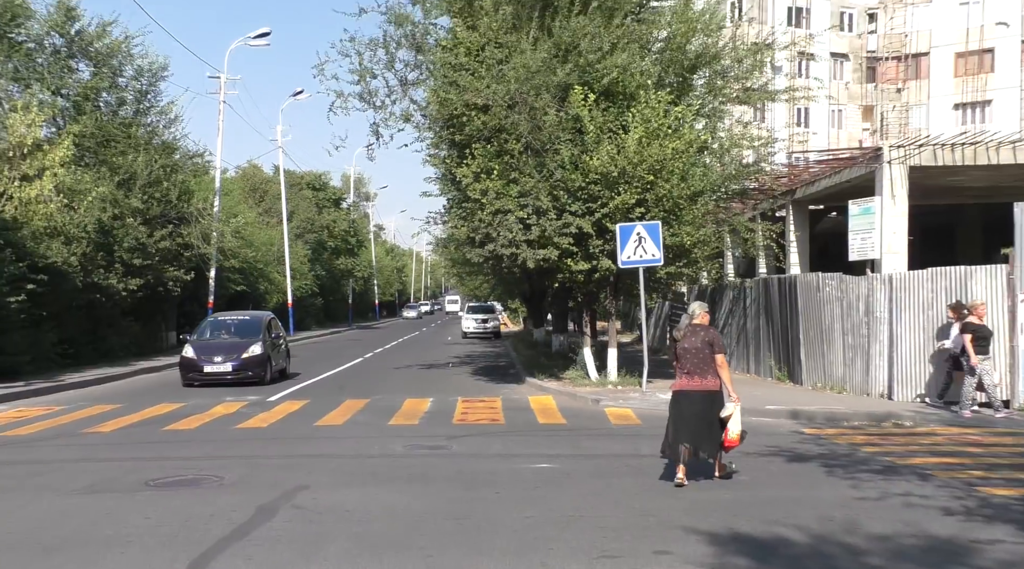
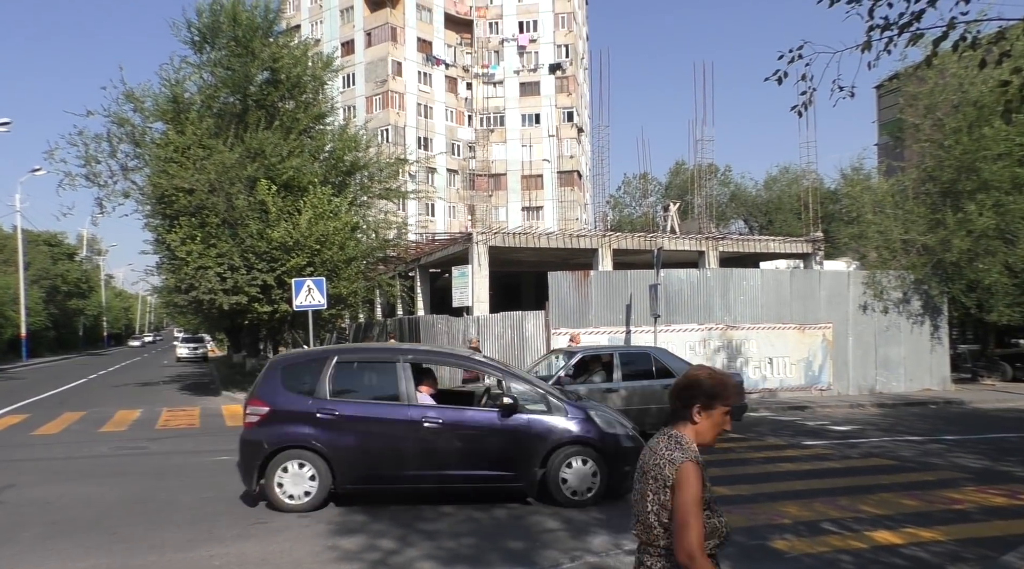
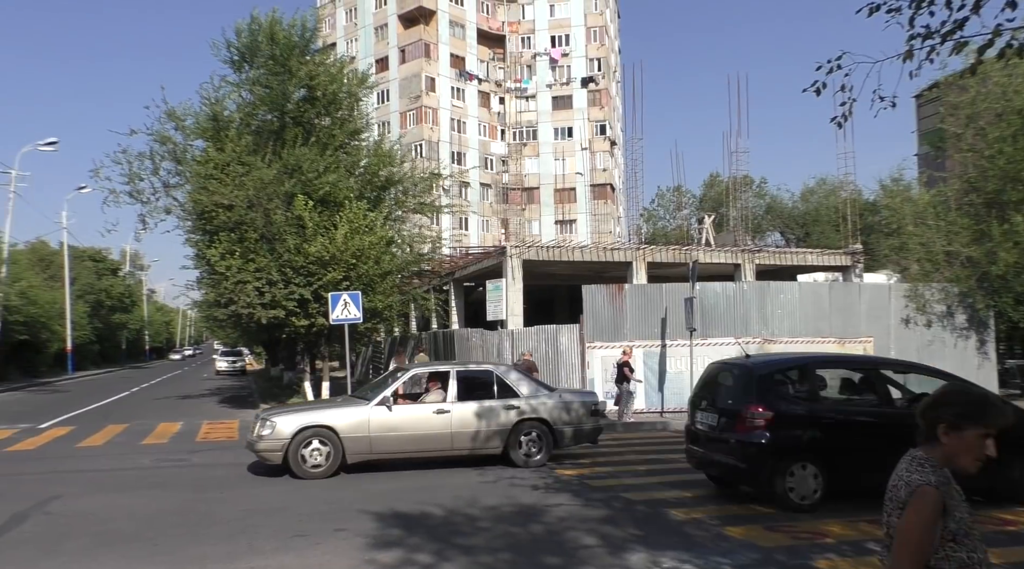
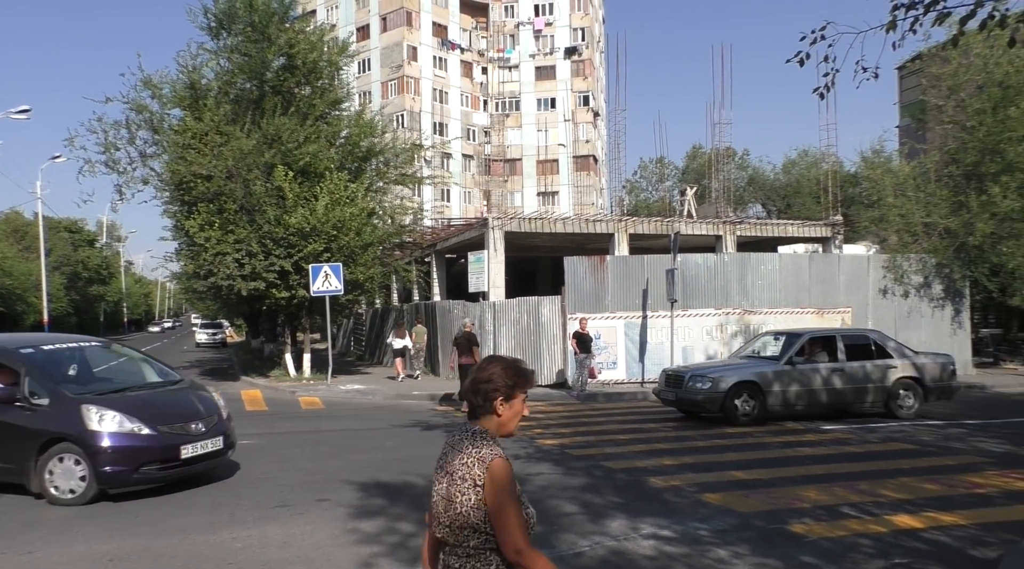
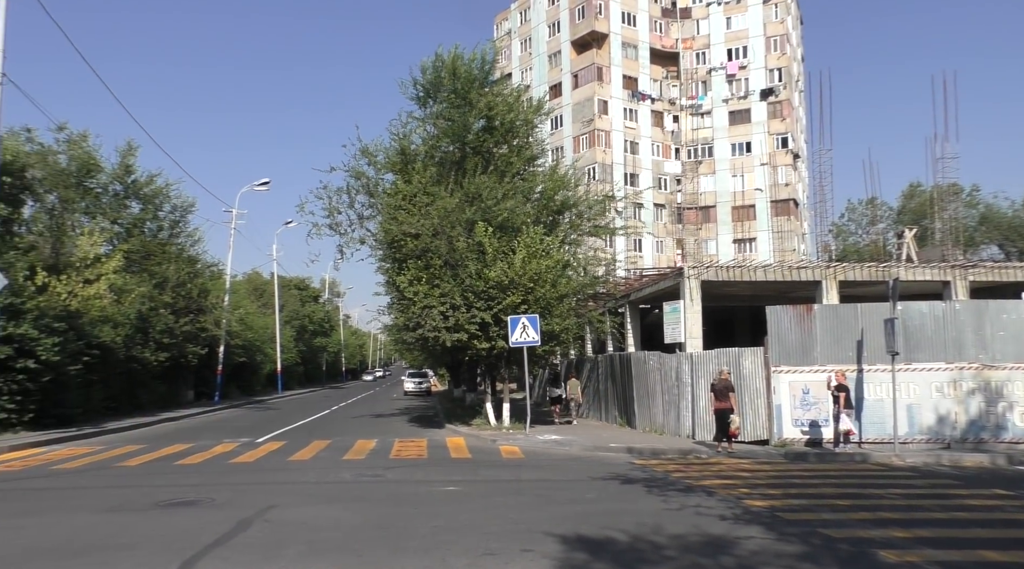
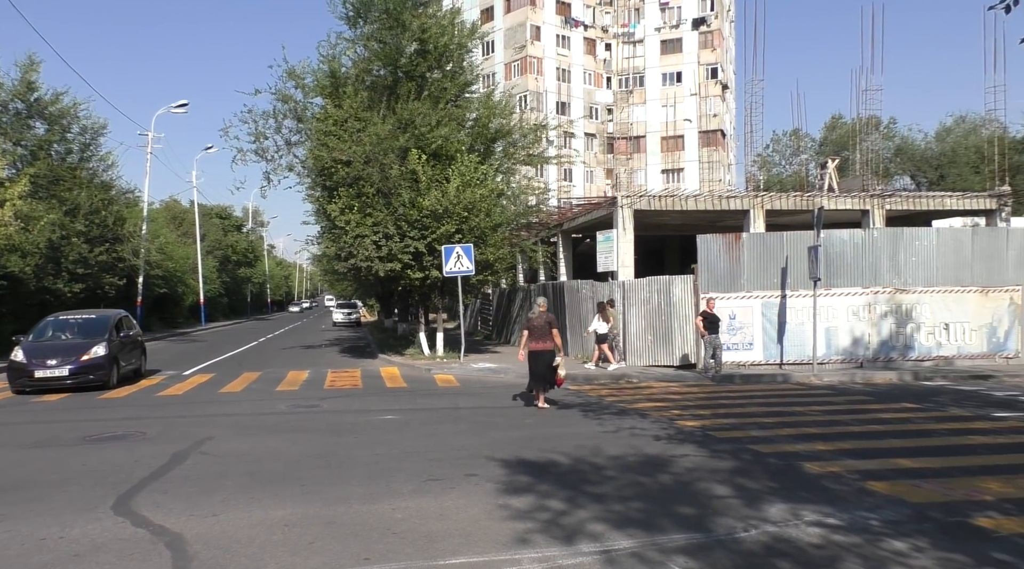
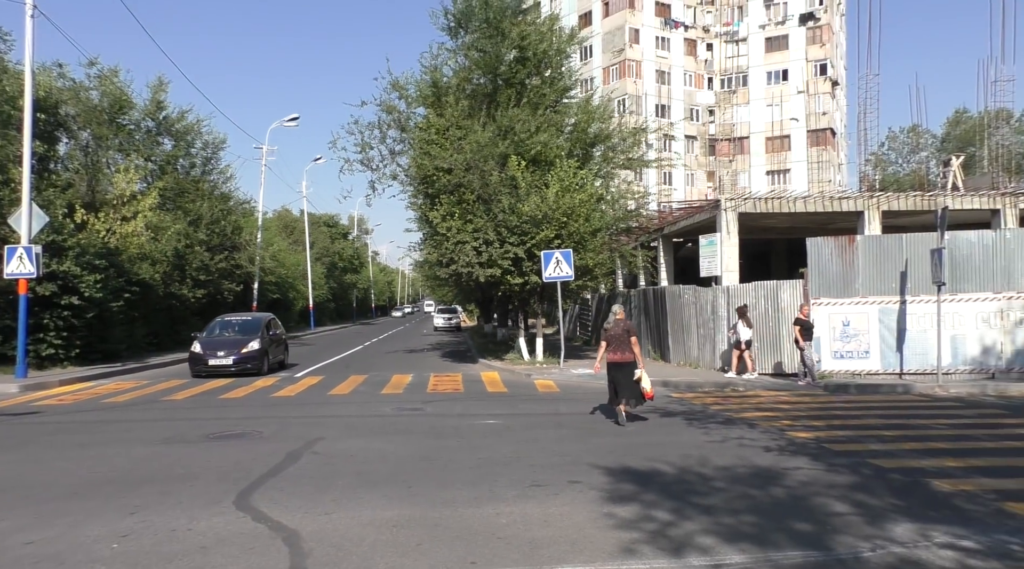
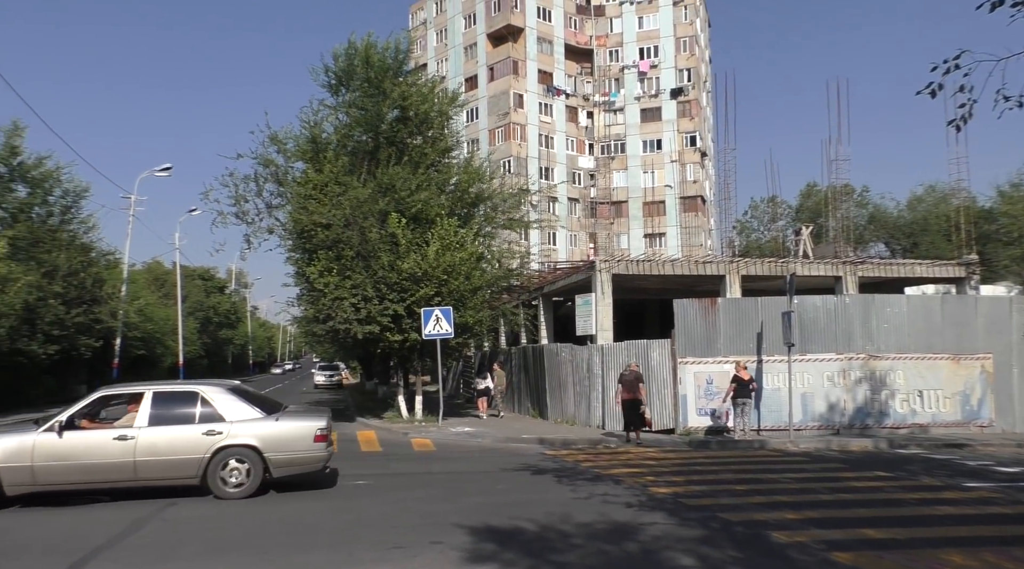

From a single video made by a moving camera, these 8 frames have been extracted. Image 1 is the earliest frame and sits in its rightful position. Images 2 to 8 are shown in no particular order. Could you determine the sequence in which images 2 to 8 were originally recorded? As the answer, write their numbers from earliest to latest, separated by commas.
7, 6, 4, 2, 3, 8, 5
